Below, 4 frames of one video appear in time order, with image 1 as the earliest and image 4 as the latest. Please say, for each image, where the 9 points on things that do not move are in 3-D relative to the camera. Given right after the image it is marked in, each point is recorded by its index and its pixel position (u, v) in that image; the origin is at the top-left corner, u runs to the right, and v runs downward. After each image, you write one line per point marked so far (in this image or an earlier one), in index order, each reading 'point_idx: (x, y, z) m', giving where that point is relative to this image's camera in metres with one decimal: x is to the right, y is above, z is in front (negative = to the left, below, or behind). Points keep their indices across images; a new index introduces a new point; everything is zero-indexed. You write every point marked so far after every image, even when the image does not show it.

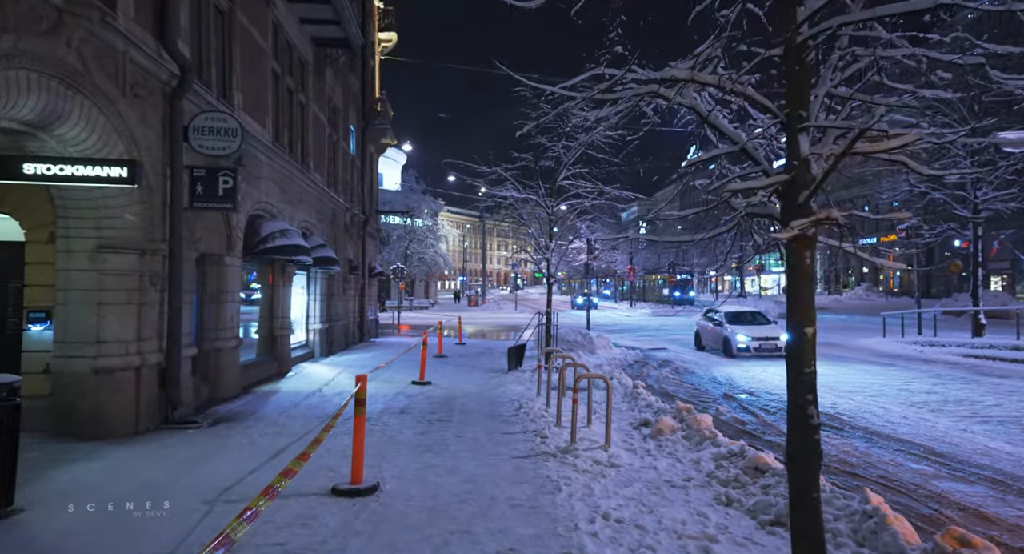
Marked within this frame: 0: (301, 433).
0: (-2.7, -2.0, +7.3) m
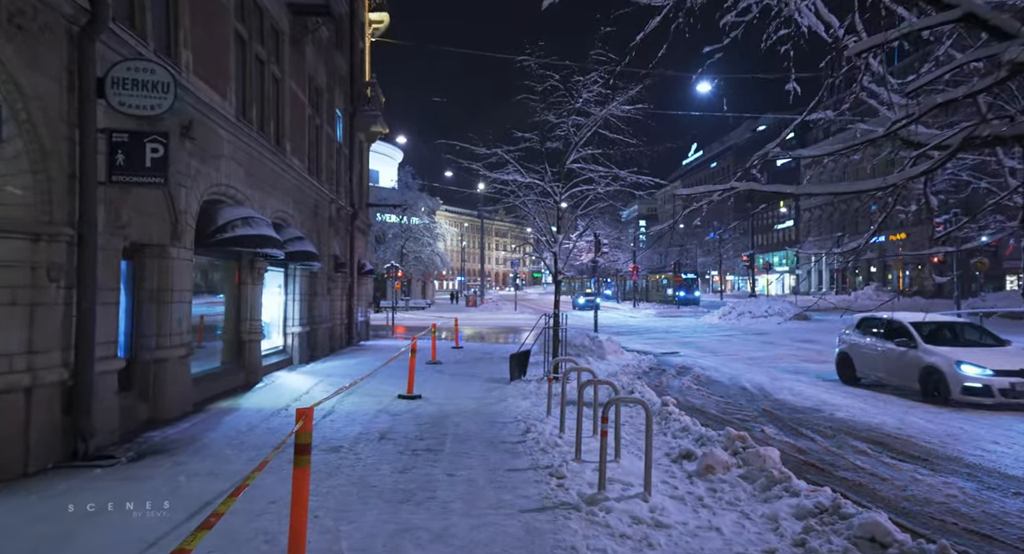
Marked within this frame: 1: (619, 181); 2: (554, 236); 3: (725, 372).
0: (-2.7, -1.9, +5.6) m
1: (+2.4, +2.1, +12.4) m
2: (+0.9, +0.9, +12.5) m
3: (+5.5, -2.5, +14.7) m
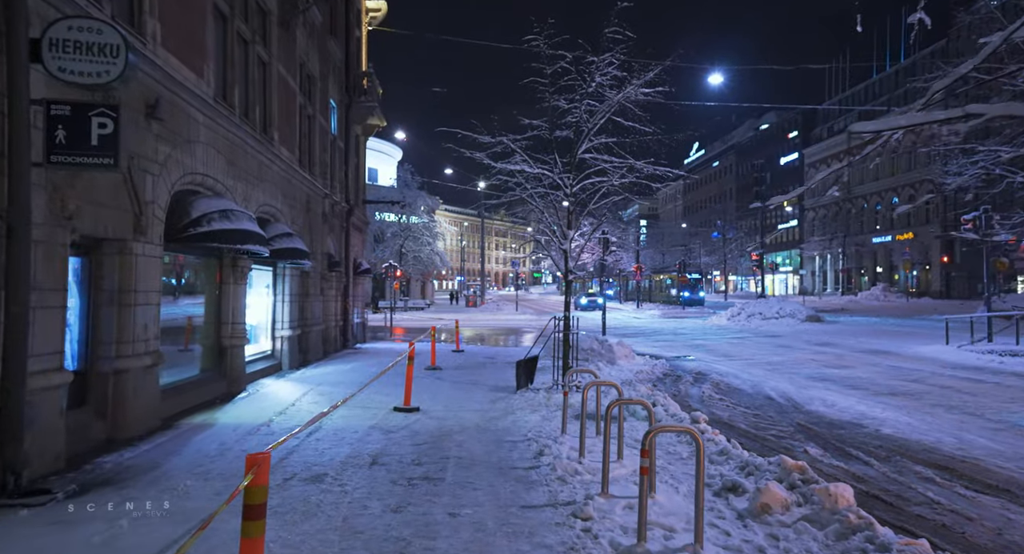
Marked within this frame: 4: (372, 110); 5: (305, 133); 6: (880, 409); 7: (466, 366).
0: (-2.5, -1.9, +4.6) m
1: (+2.5, +2.1, +11.4) m
2: (+1.1, +0.9, +11.5) m
3: (+5.7, -2.5, +13.8) m
4: (-4.9, +5.8, +19.8) m
5: (-5.4, +3.8, +14.8) m
6: (+6.4, -2.3, +9.8) m
7: (-1.2, -2.3, +14.7) m
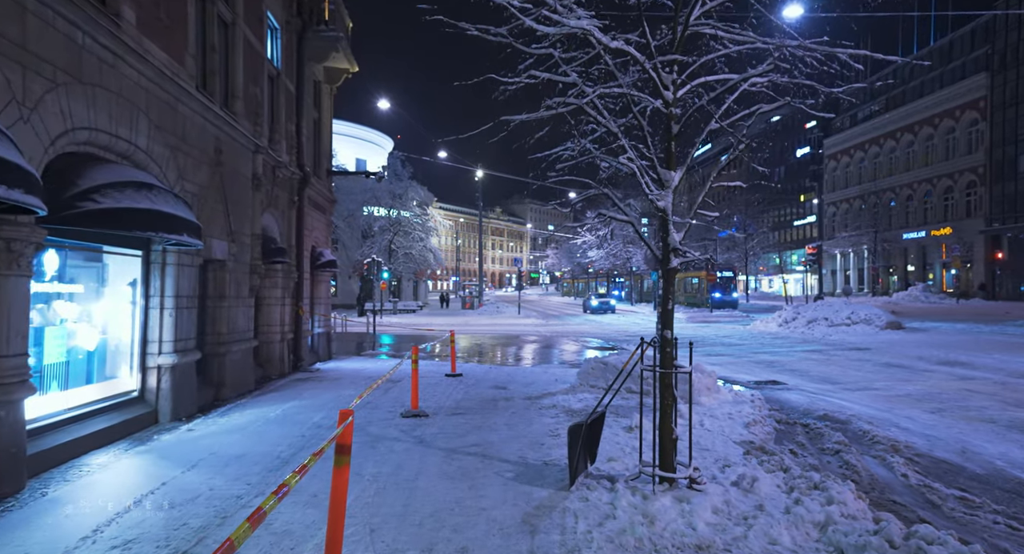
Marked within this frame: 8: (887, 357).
0: (-2.0, -1.8, -0.7) m
1: (+3.0, +2.2, +6.1) m
2: (+1.5, +1.0, +6.2) m
3: (+6.1, -2.3, +8.5) m
4: (-4.5, +6.0, +14.4) m
5: (-5.0, +3.9, +9.4) m
6: (+6.8, -2.1, +4.5) m
7: (-0.7, -2.2, +9.3) m
8: (+10.8, -2.3, +16.4) m
